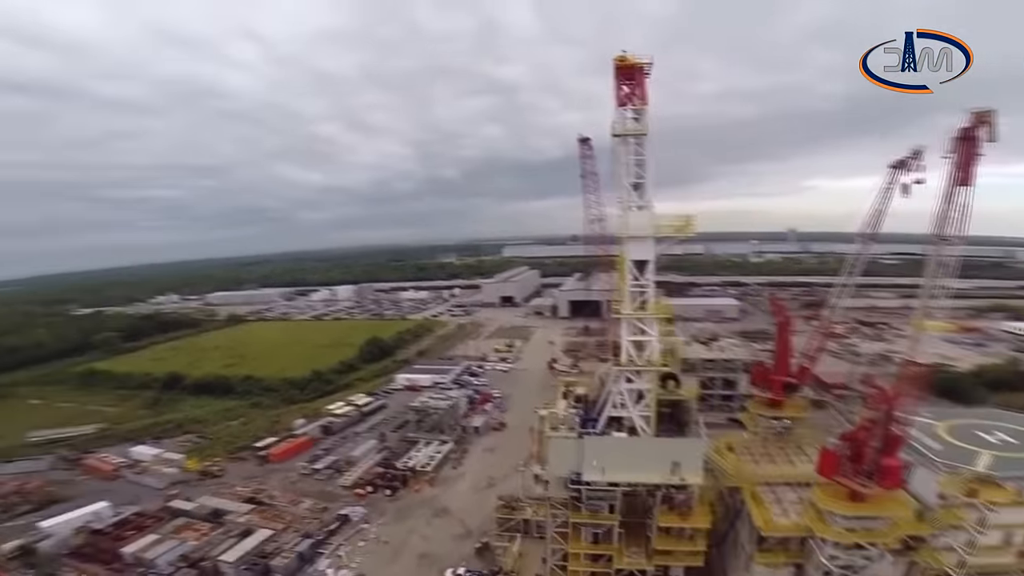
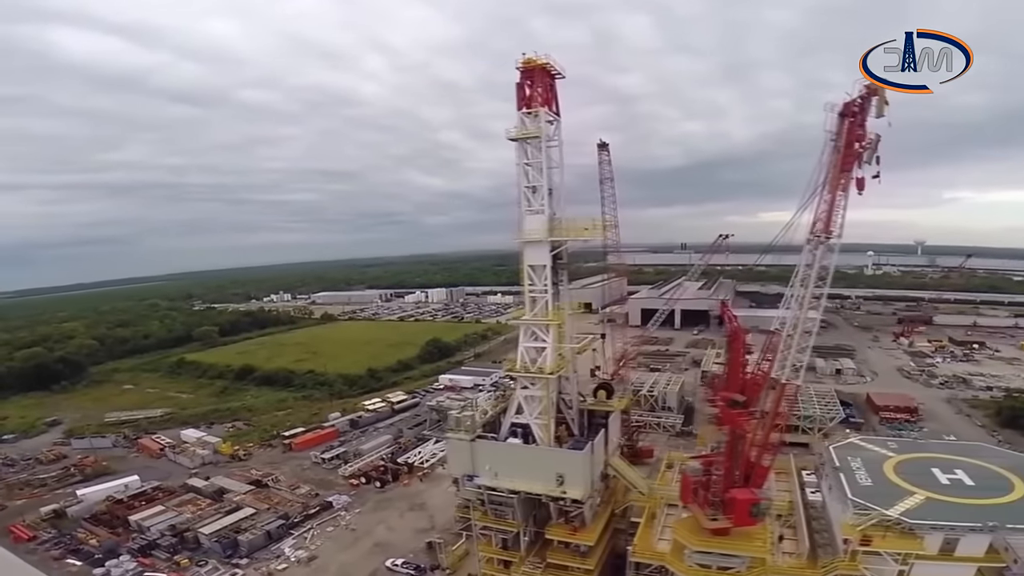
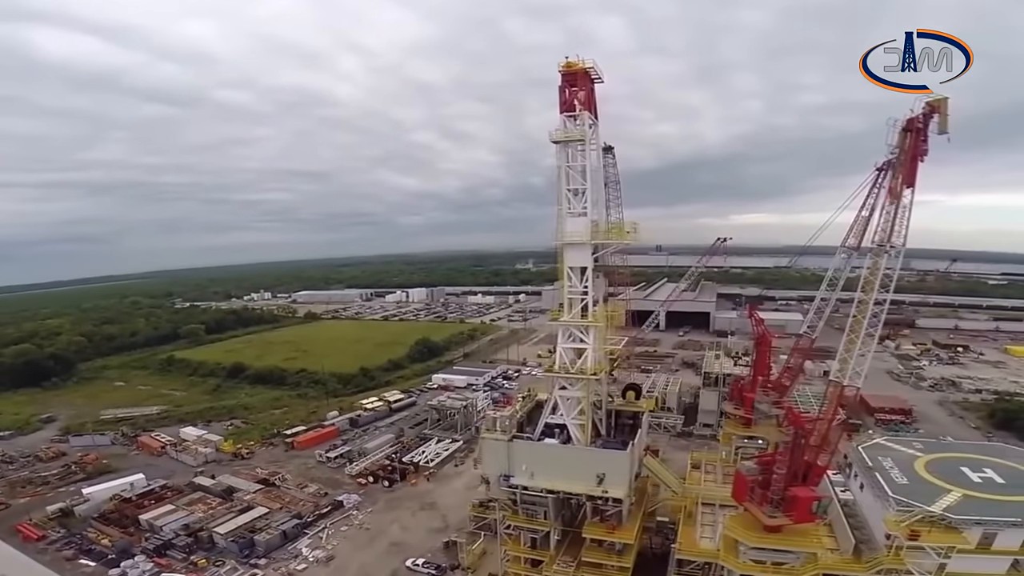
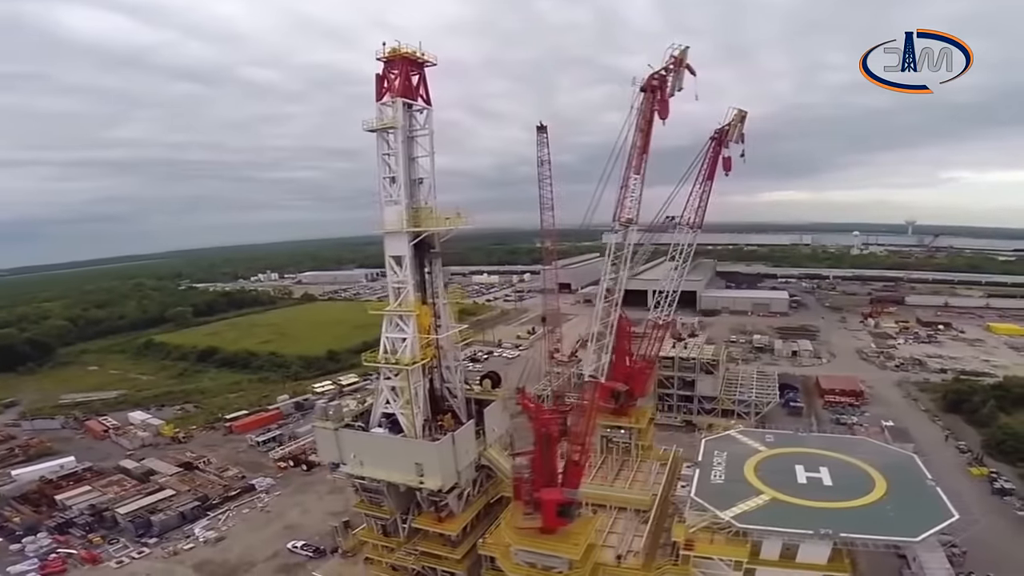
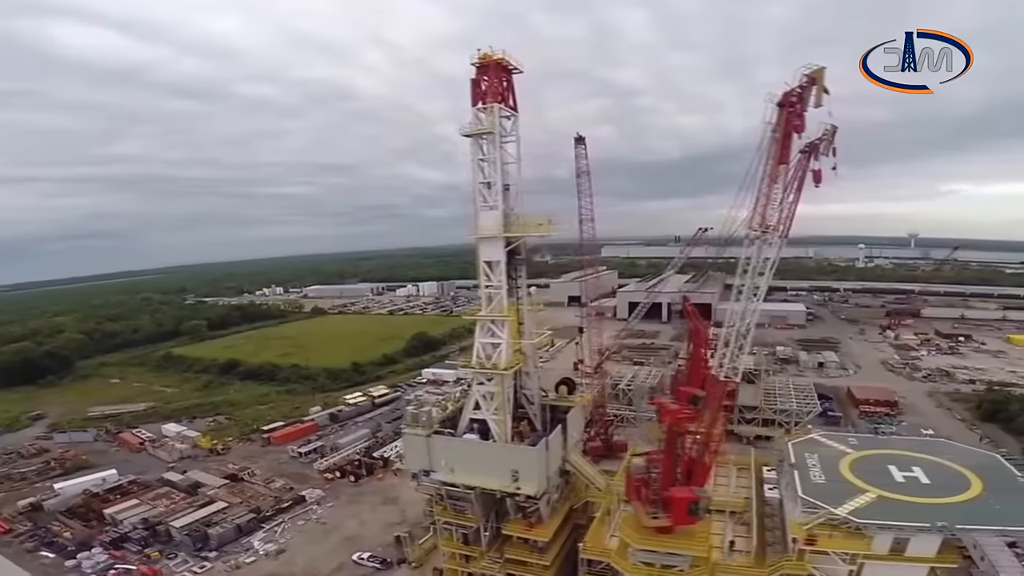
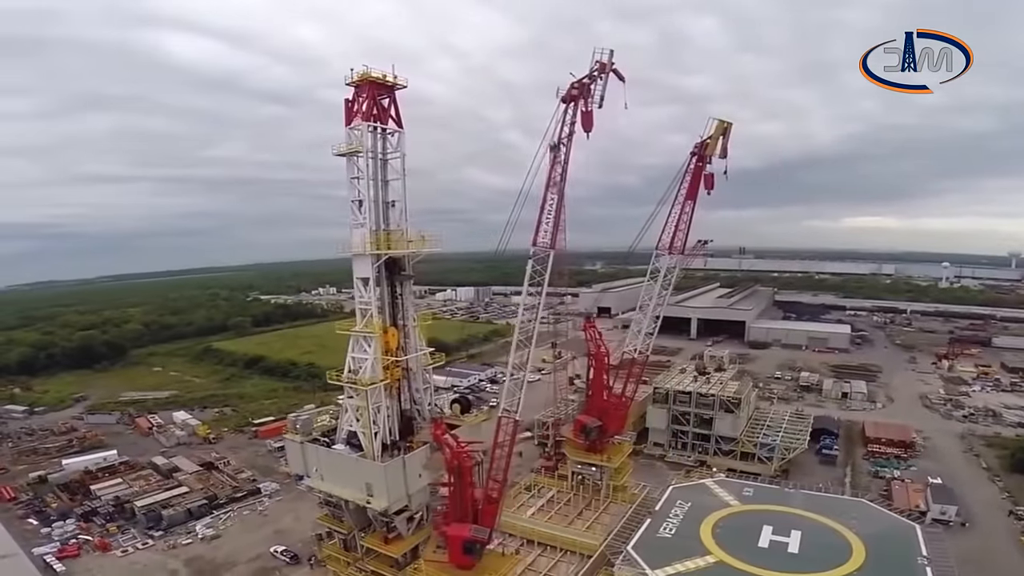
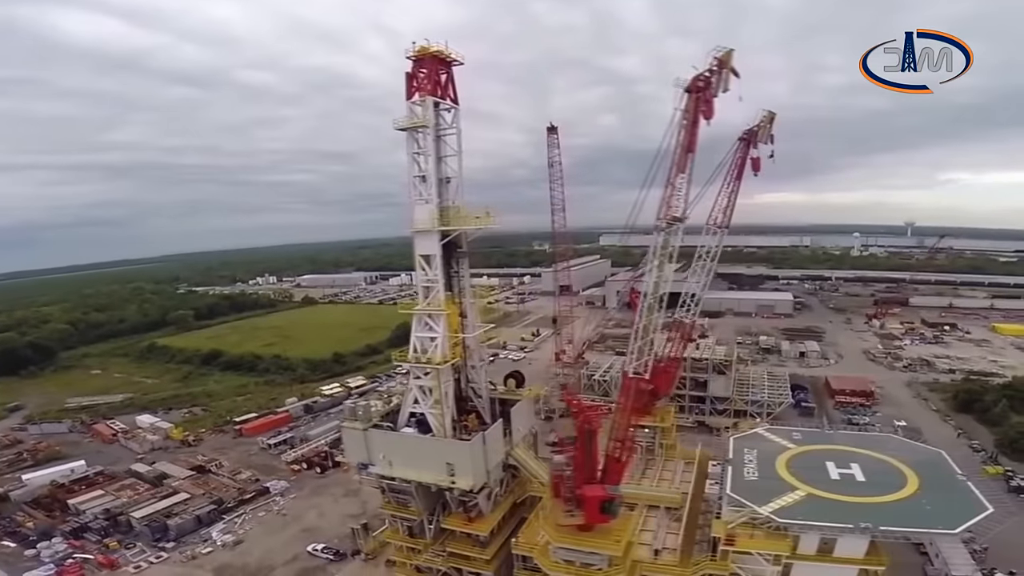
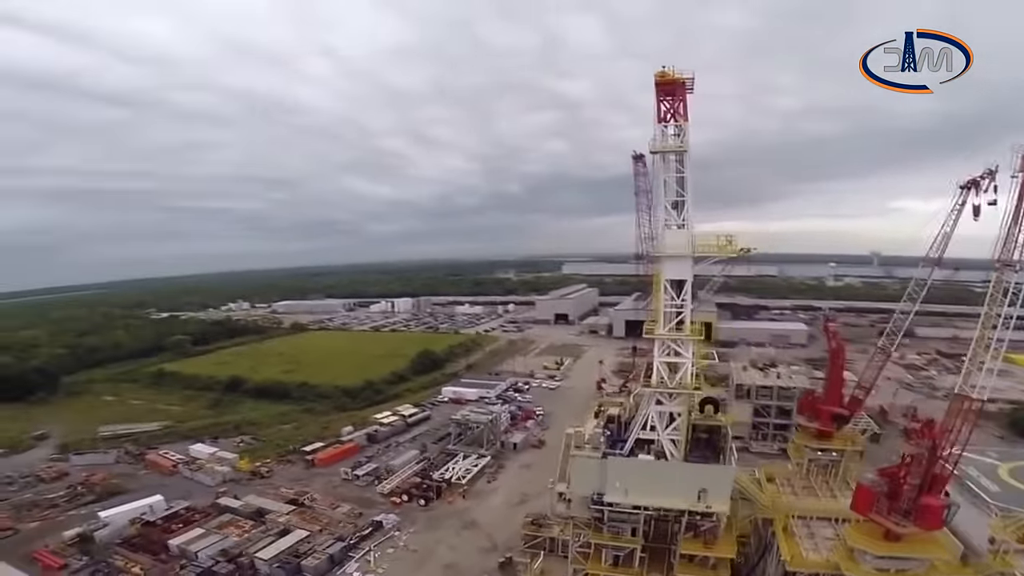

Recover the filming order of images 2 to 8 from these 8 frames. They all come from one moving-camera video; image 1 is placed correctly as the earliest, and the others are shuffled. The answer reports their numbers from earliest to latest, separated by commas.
8, 3, 2, 5, 7, 4, 6
